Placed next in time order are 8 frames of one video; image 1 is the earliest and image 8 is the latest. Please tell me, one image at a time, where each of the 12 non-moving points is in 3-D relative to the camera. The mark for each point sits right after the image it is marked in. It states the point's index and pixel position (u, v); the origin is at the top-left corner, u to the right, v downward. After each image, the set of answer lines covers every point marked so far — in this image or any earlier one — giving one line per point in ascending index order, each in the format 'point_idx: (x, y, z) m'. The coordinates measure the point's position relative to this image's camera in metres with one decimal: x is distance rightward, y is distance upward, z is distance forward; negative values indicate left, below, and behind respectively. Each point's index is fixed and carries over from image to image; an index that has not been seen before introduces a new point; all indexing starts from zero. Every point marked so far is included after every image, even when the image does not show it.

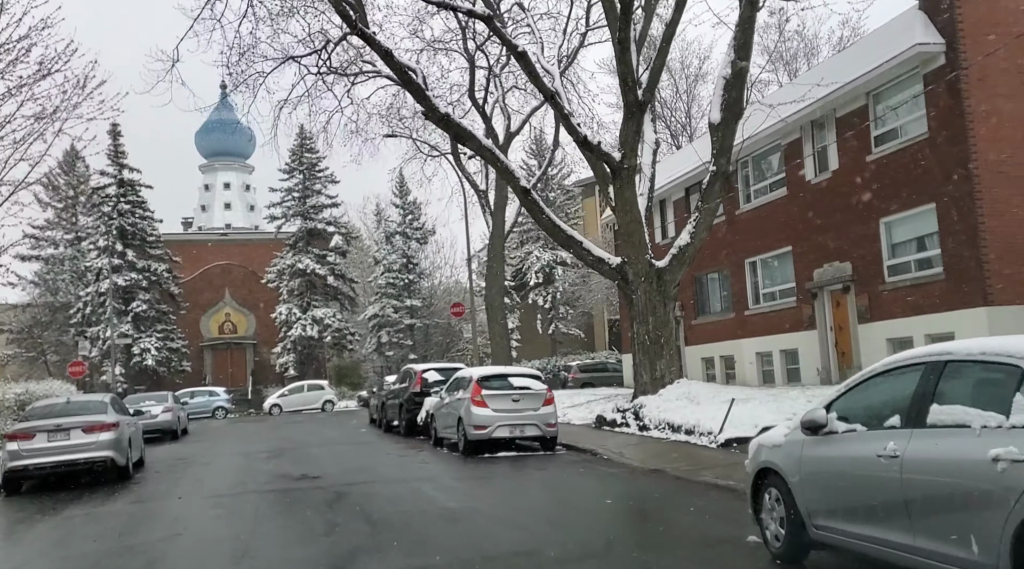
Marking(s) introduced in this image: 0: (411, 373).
0: (-2.1, -1.9, +18.3) m
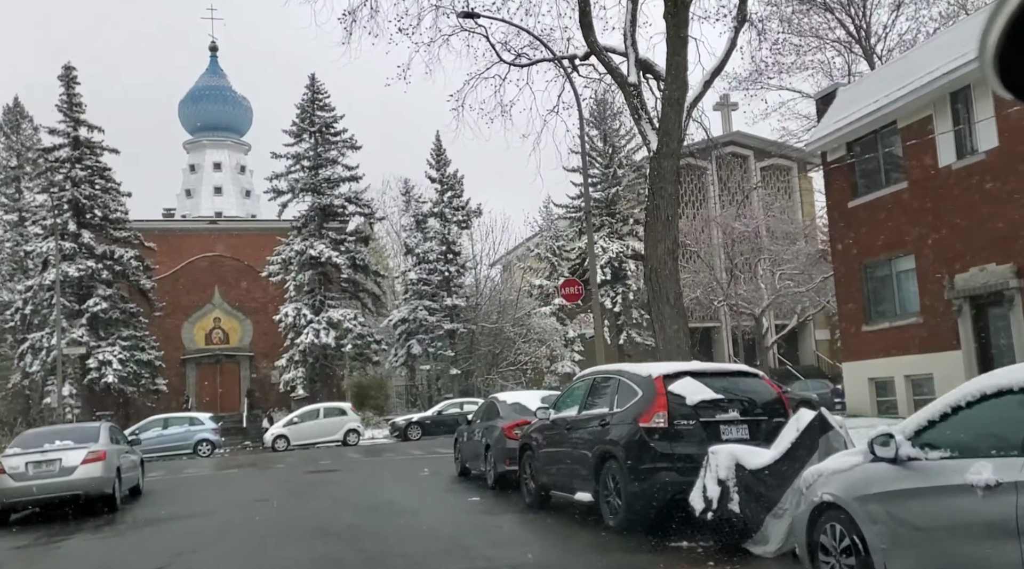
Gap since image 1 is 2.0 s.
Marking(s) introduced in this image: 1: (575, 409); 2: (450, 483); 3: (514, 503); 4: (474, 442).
0: (+1.0, -0.9, +7.8) m
1: (+0.7, -1.3, +8.8) m
2: (-0.9, -3.0, +13.1) m
3: (0.0, -2.5, +10.2) m
4: (-0.5, -2.3, +12.9) m
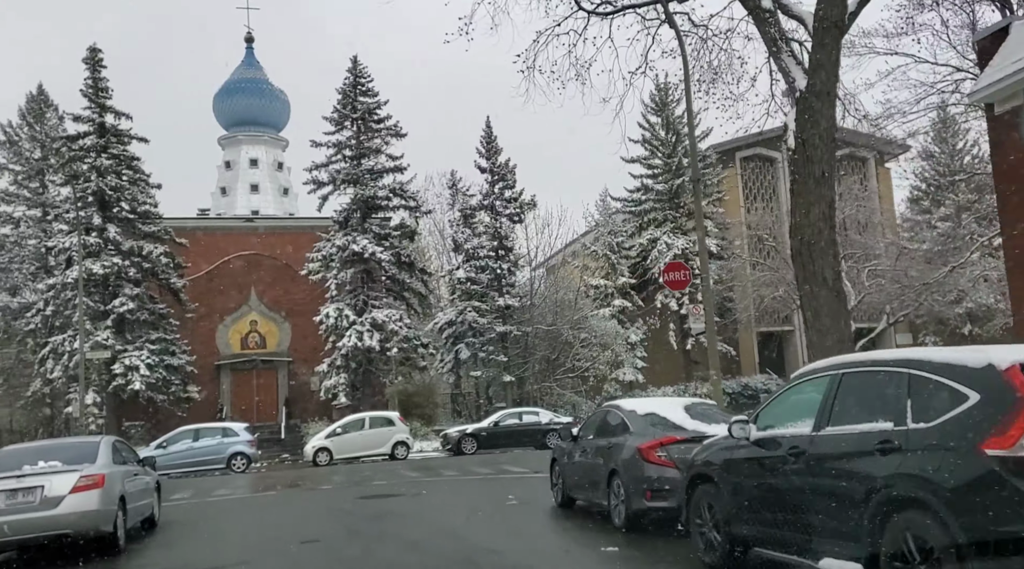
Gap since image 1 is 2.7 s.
0: (+2.2, -0.5, +4.6) m
1: (+1.9, -0.9, +5.6) m
2: (+0.5, -2.7, +9.9) m
3: (+1.3, -2.2, +7.0) m
4: (+0.8, -2.0, +9.8) m
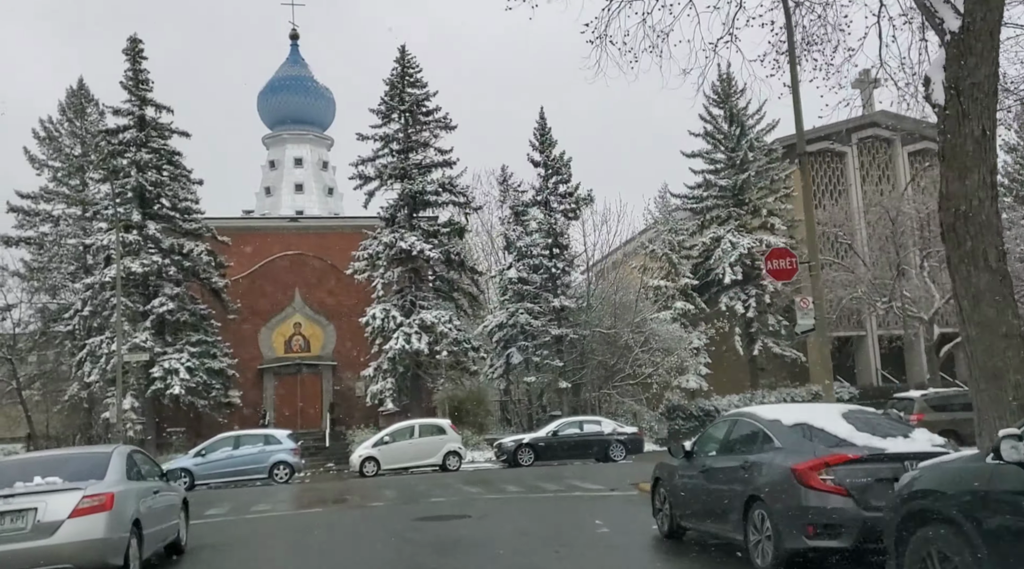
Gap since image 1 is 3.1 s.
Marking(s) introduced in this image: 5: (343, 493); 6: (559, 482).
0: (+2.9, -0.3, +2.6) m
1: (+2.6, -0.6, +3.6) m
2: (+1.4, -2.5, +7.9) m
3: (+2.1, -2.0, +5.0) m
4: (+1.8, -1.8, +7.8) m
5: (-3.4, -4.1, +17.5) m
6: (+1.0, -4.1, +18.0) m
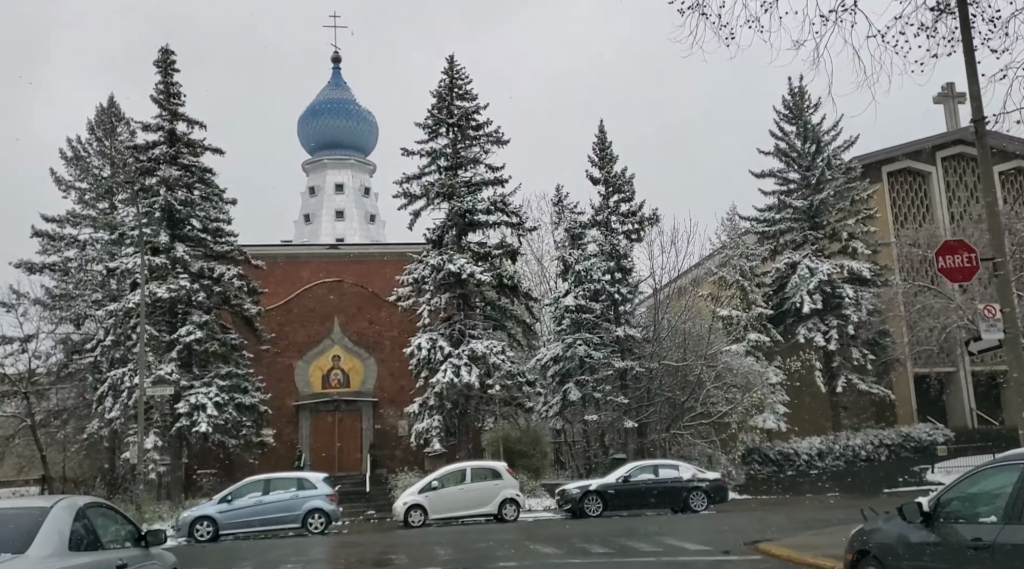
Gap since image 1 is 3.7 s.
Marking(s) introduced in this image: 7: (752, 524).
0: (+3.5, +0.2, -0.4) m
1: (+3.3, -0.2, +0.6) m
2: (+2.2, -2.2, +4.9) m
3: (+2.8, -1.6, +1.9) m
4: (+2.6, -1.6, +4.7) m
5: (-2.1, -4.4, +14.5) m
6: (+2.3, -4.3, +14.9) m
7: (+5.0, -4.9, +18.1) m
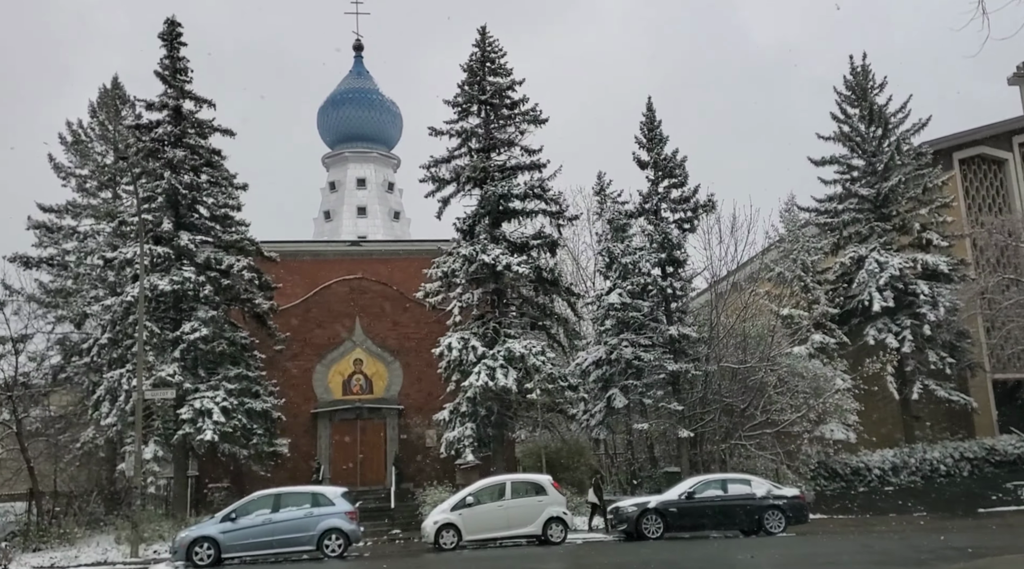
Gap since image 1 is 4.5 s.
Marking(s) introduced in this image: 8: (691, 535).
0: (+3.9, +0.9, -3.4) m
1: (+3.7, +0.5, -2.4) m
2: (+2.8, -1.6, +1.9) m
3: (+3.3, -0.9, -1.0) m
4: (+3.2, -1.0, +1.7) m
5: (-1.3, -4.0, +11.6) m
6: (+3.1, -3.9, +11.9) m
7: (+5.9, -4.5, +15.0) m
8: (+4.0, -5.7, +19.9) m
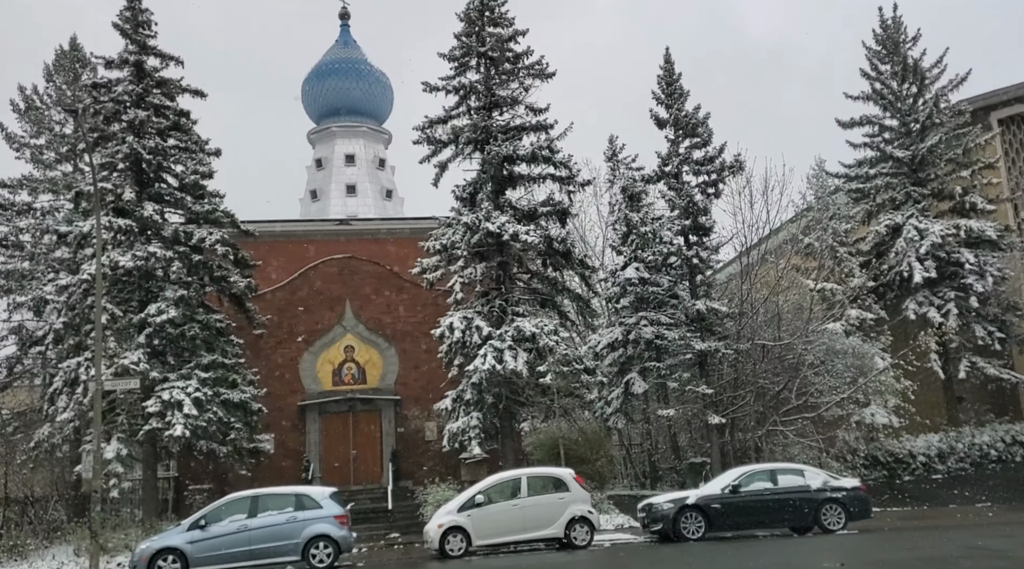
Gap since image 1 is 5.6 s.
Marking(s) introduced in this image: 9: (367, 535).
0: (+4.3, +1.6, -6.1) m
1: (+4.1, +1.2, -5.1) m
2: (+3.2, -0.9, -0.8) m
3: (+3.7, -0.3, -3.7) m
4: (+3.6, -0.3, -0.9) m
5: (-0.9, -3.3, +8.9) m
6: (+3.5, -3.1, +9.2) m
7: (+6.3, -3.7, +12.3) m
8: (+4.4, -4.9, +17.2) m
9: (-3.3, -5.6, +19.7) m
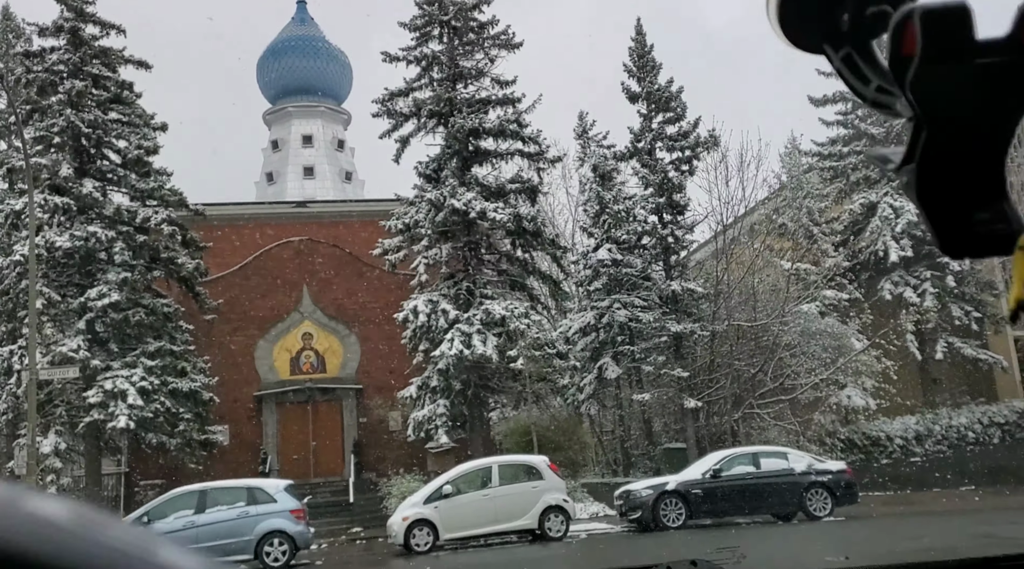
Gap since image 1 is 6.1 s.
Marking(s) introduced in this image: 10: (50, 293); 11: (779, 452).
0: (+4.7, +1.9, -7.0) m
1: (+4.4, +1.5, -6.0) m
2: (+3.4, -0.6, -1.7) m
3: (+4.0, +0.1, -4.6) m
4: (+3.7, +0.1, -1.9) m
5: (-1.1, -2.9, +7.8) m
6: (+3.2, -2.7, +8.3) m
7: (+5.9, -3.3, +11.5) m
8: (+3.8, -4.4, +16.3) m
9: (-3.9, -5.2, +18.6) m
10: (-10.1, -0.2, +19.2) m
11: (+5.0, -3.1, +16.5) m
